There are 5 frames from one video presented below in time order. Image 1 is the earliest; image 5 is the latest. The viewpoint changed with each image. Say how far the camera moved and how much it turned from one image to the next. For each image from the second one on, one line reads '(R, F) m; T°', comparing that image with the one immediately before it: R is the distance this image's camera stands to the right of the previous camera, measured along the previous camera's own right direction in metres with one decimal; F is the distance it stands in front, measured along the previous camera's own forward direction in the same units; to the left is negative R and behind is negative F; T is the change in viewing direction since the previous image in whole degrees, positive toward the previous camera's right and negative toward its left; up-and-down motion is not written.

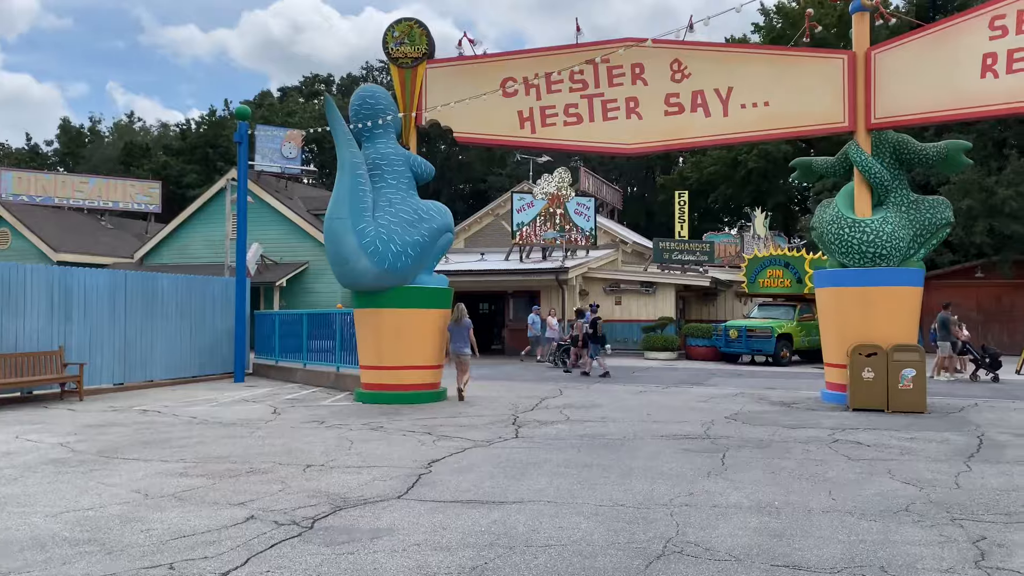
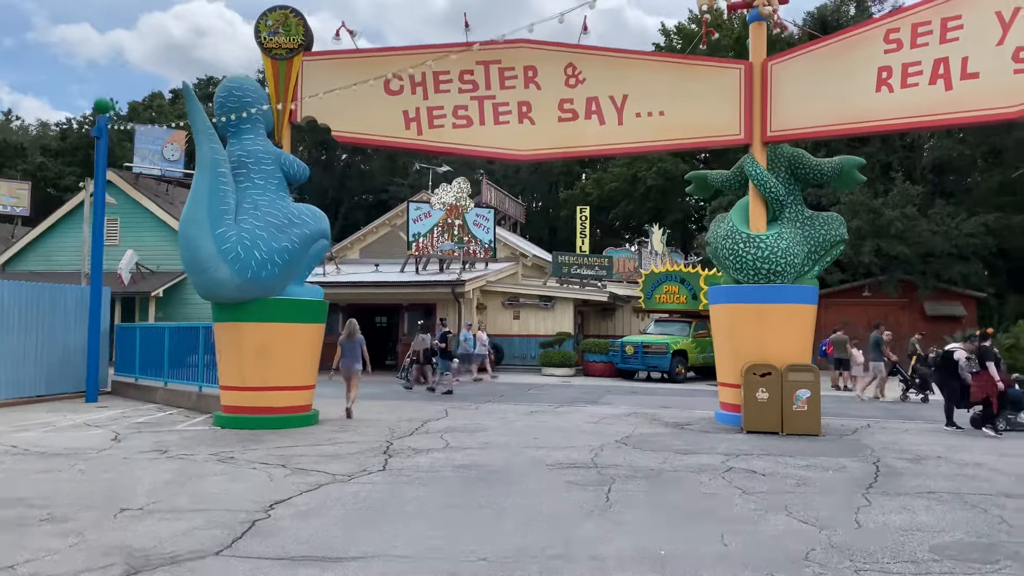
(+0.4, +0.9) m; +6°
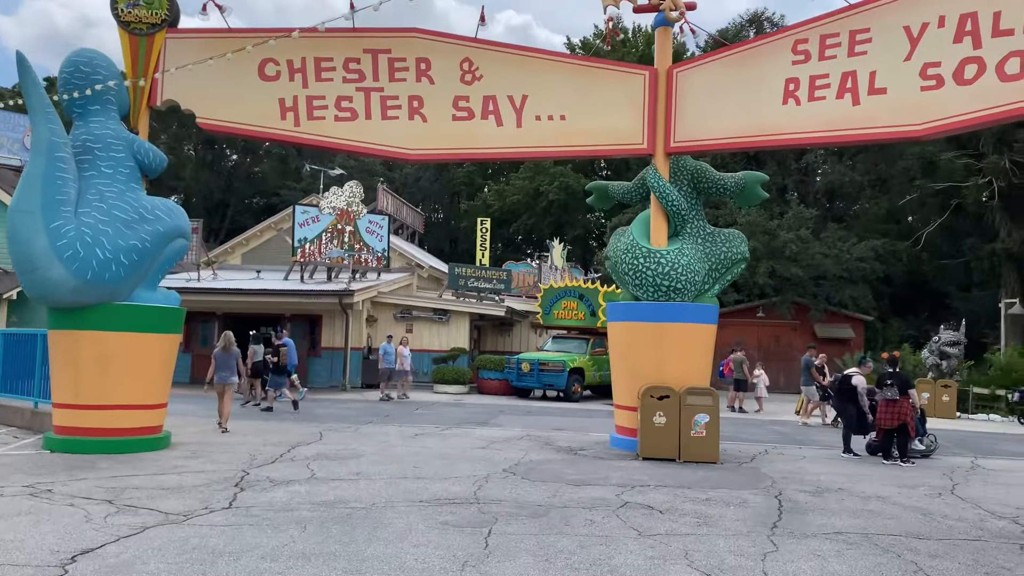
(+0.2, +0.9) m; +7°
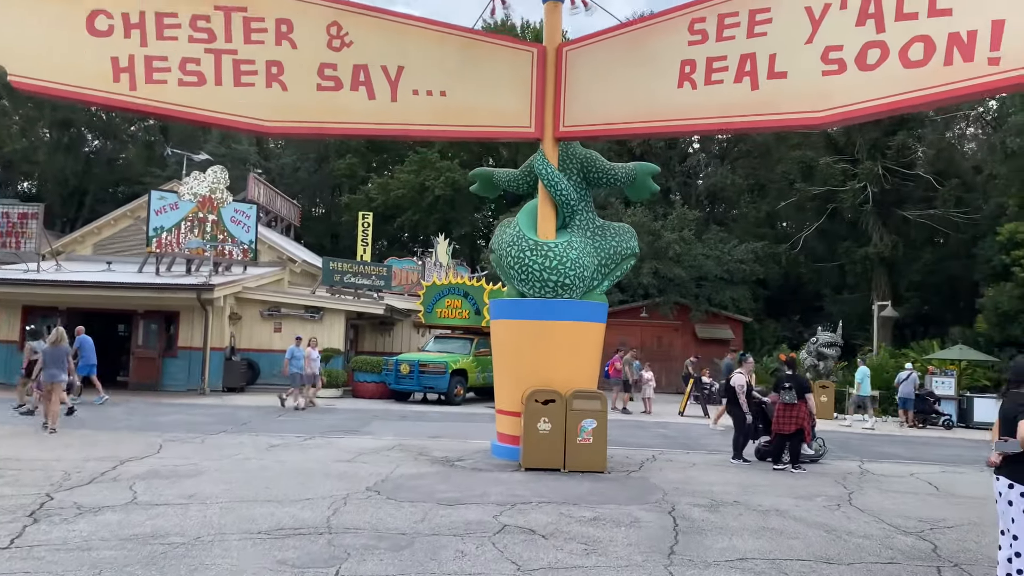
(+0.2, +1.0) m; +8°
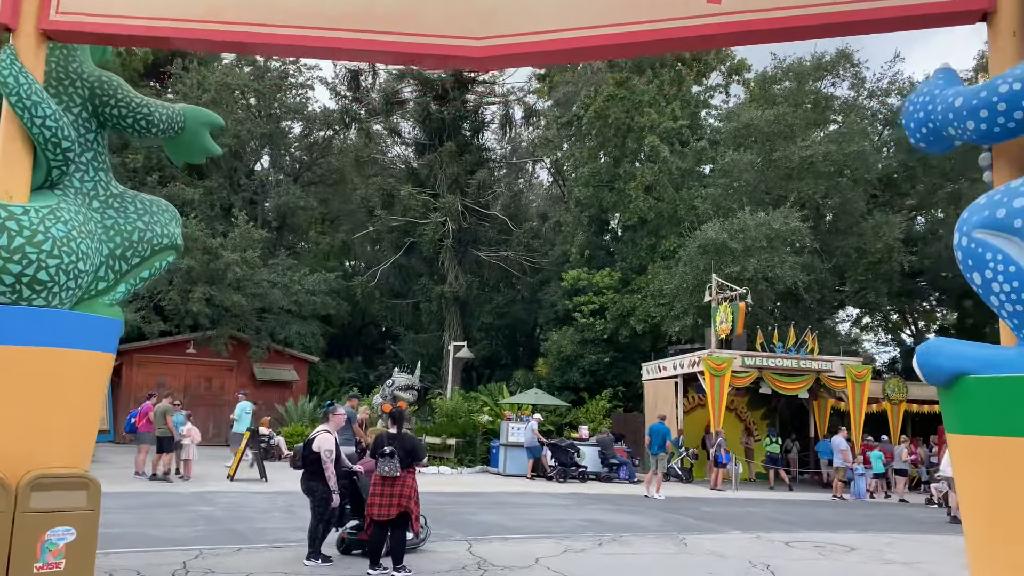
(+0.7, +3.5) m; +29°
